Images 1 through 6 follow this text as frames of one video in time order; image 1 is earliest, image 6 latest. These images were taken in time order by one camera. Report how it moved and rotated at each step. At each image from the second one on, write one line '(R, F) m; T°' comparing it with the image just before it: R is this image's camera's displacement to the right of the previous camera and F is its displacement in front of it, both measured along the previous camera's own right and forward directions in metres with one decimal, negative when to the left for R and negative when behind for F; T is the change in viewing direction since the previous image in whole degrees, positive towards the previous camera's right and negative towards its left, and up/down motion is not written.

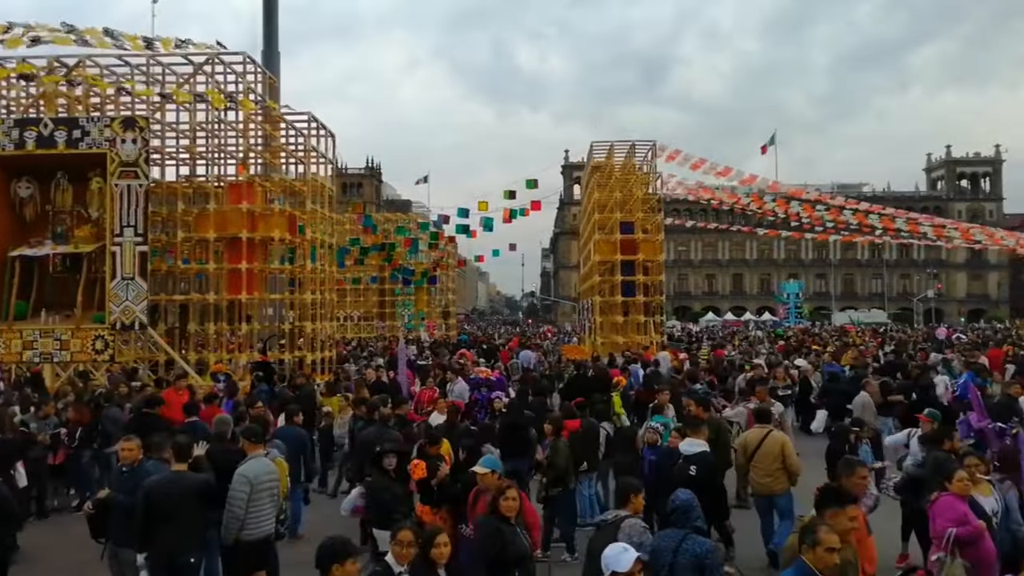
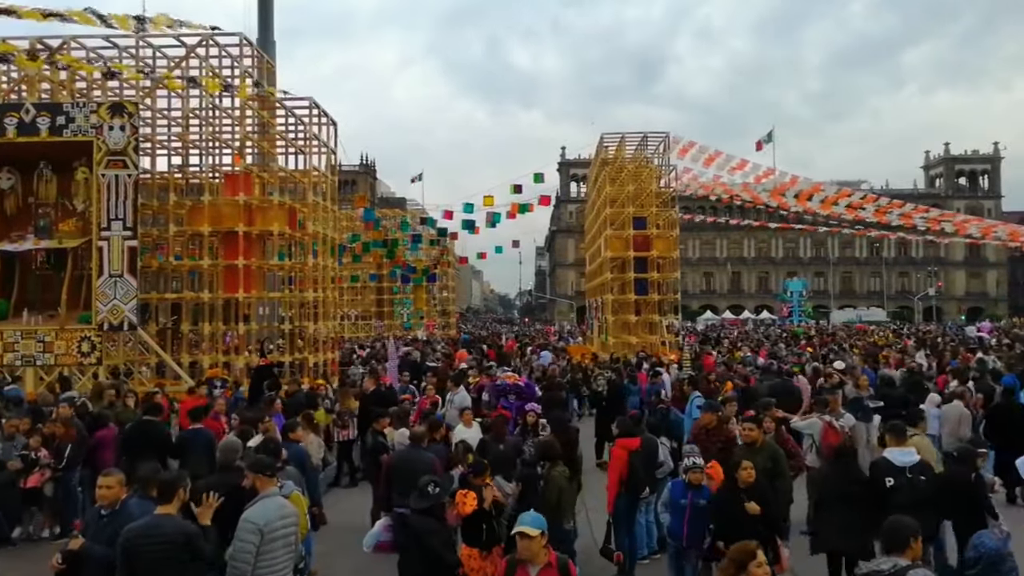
(-0.5, +1.3) m; 0°
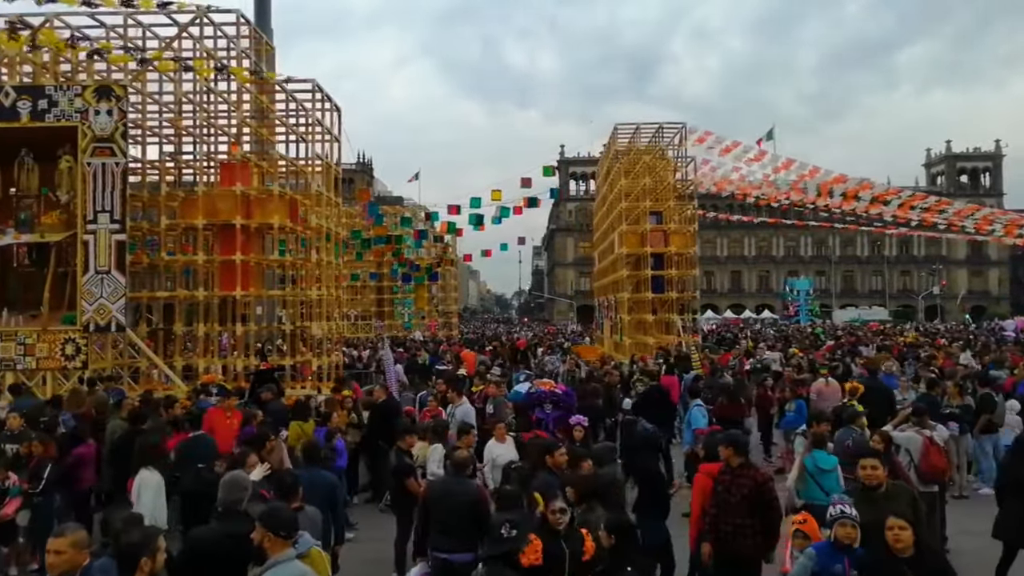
(-0.5, +1.4) m; 0°
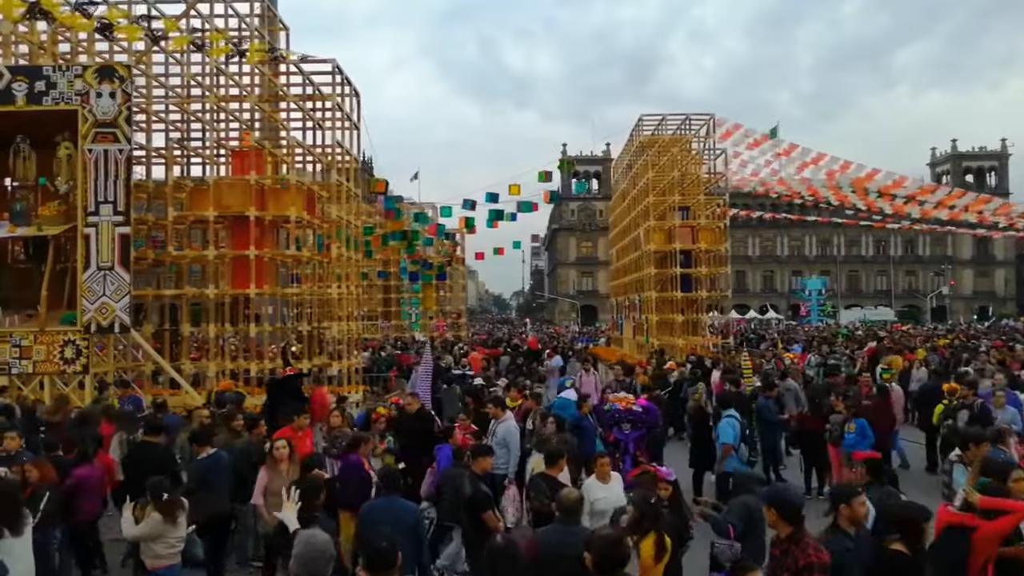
(-0.7, +1.3) m; 0°
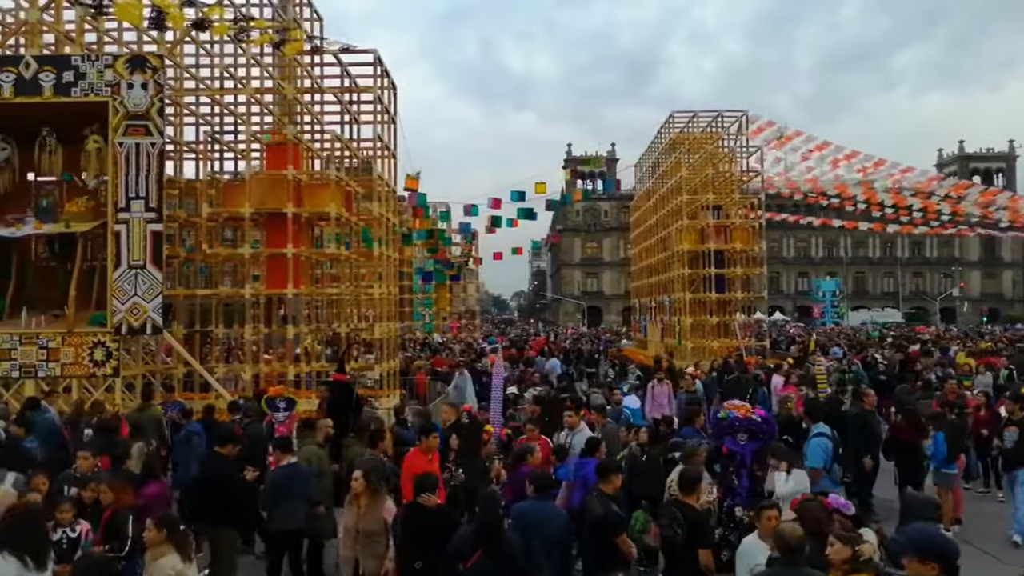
(-0.9, +0.7) m; 0°
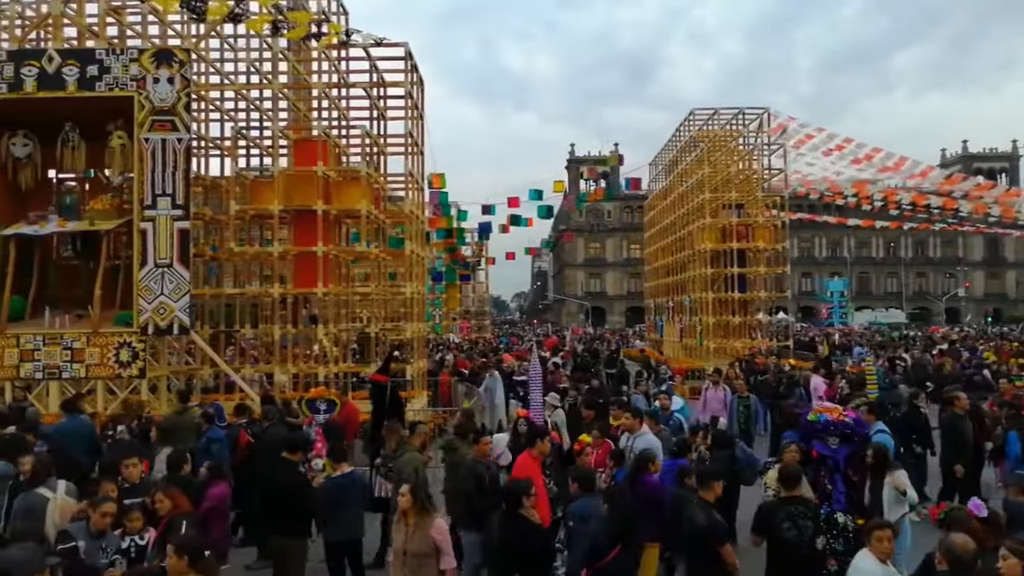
(-0.6, +0.3) m; 0°
